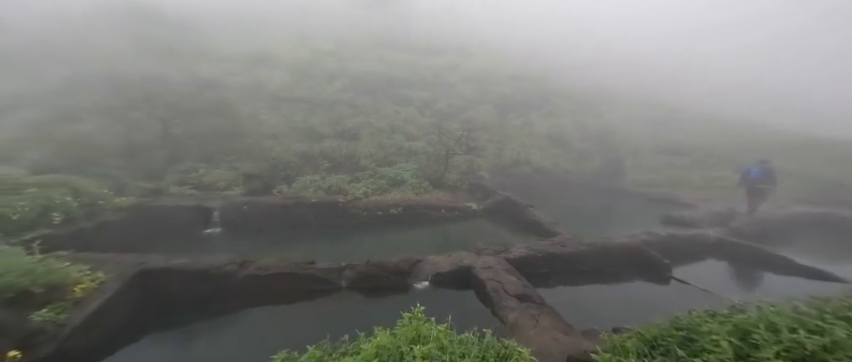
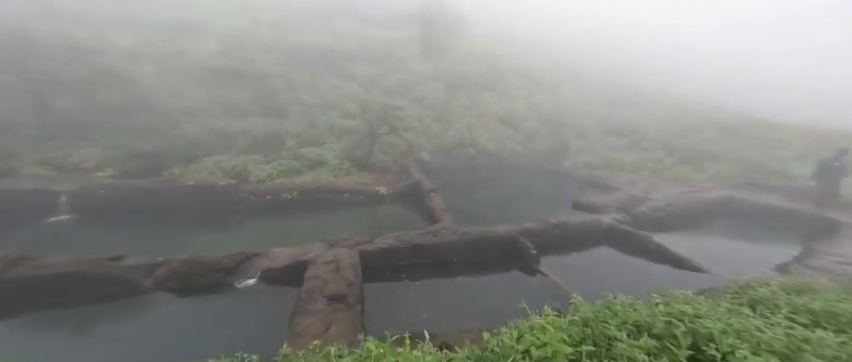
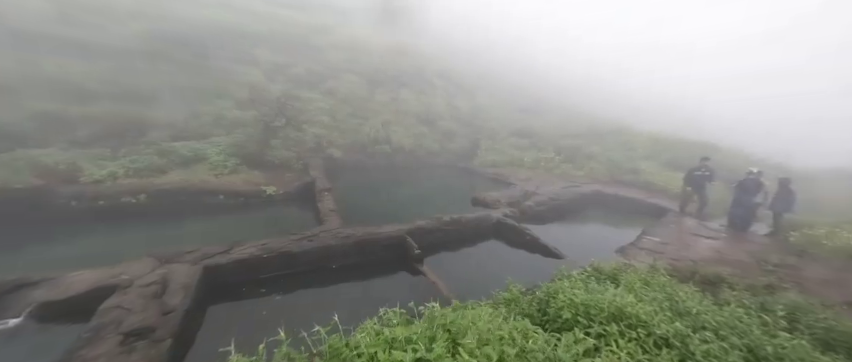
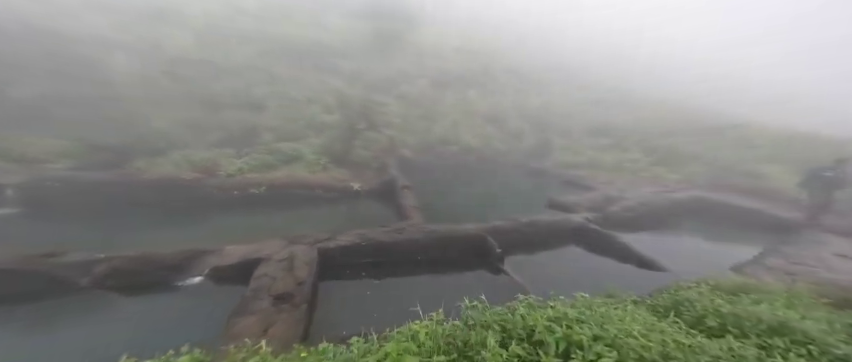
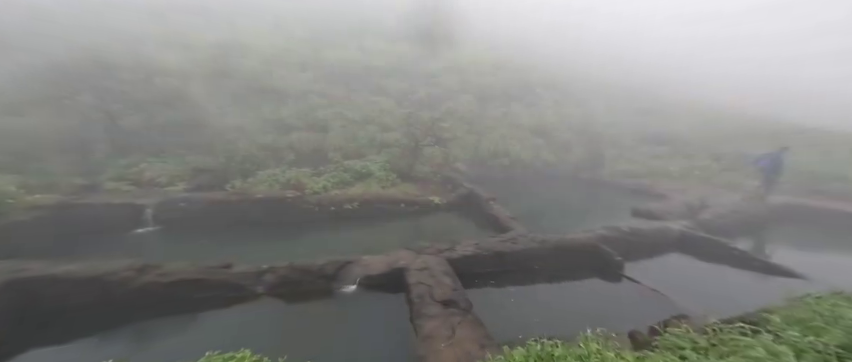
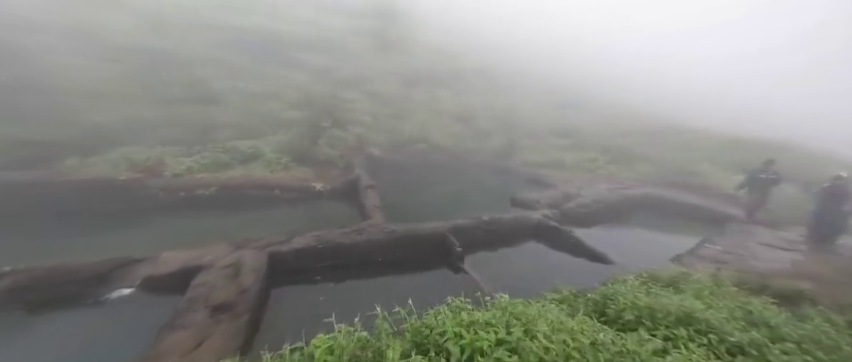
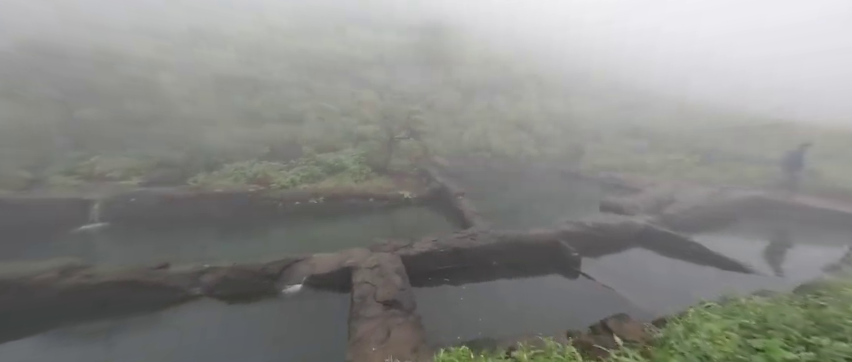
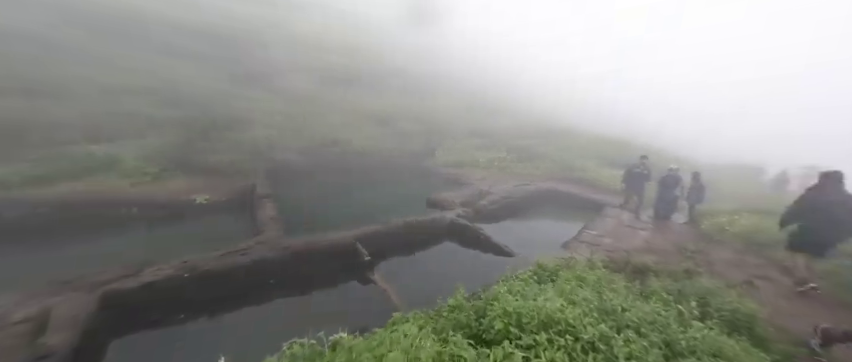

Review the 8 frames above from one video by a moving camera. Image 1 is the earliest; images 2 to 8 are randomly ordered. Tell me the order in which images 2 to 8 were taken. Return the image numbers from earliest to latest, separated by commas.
5, 7, 2, 4, 6, 3, 8
